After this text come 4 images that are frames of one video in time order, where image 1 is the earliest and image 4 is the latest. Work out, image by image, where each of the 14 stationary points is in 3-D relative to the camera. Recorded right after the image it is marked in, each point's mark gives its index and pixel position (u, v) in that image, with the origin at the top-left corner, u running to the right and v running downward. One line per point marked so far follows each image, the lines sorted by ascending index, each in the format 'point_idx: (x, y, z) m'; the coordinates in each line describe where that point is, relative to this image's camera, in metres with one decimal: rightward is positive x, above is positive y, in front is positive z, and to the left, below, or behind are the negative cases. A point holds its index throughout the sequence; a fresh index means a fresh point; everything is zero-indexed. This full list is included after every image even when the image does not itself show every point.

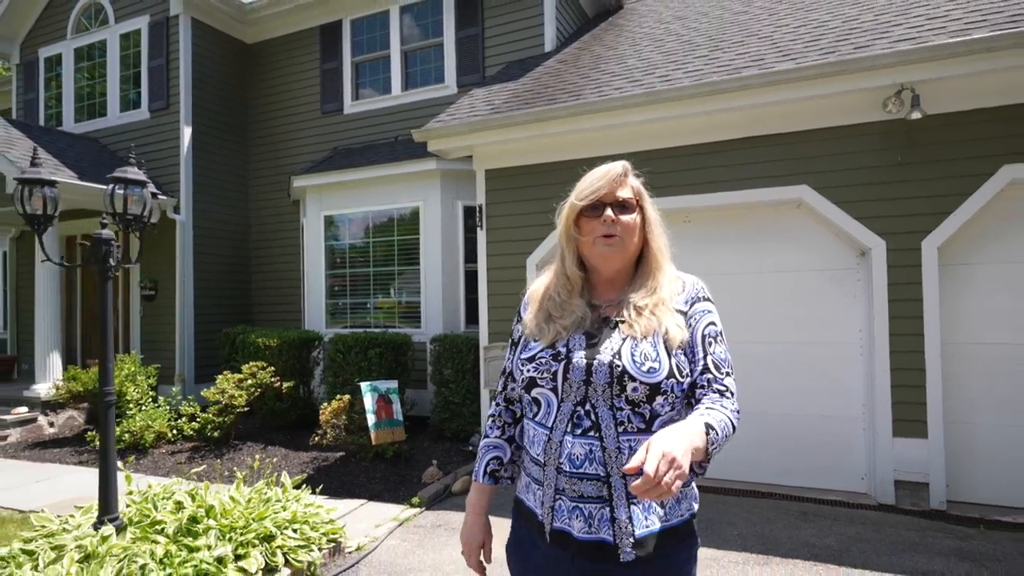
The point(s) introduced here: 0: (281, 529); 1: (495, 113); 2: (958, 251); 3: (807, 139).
0: (-1.2, -1.3, +3.1) m
1: (-0.1, +1.5, +5.1) m
2: (+3.1, +0.3, +4.0) m
3: (+2.2, +1.1, +4.3) m
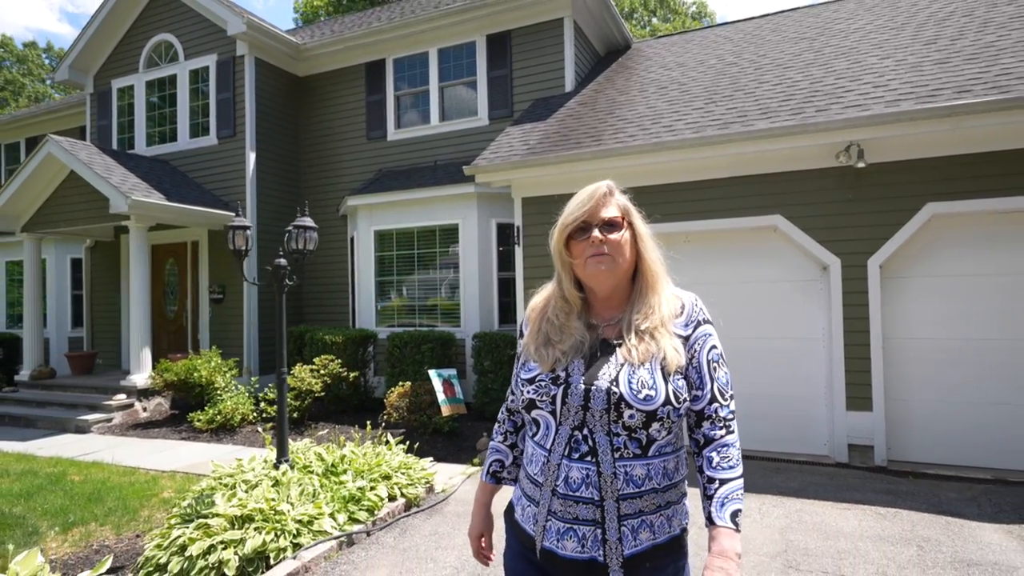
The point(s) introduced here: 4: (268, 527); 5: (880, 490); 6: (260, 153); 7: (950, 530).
0: (-0.9, -1.4, +4.3) m
1: (+0.2, +1.5, +6.3) m
2: (+3.5, +0.2, +5.2) m
3: (+2.6, +1.0, +5.5) m
4: (-1.4, -1.4, +3.3) m
5: (+2.8, -1.6, +4.5) m
6: (-4.0, +2.1, +9.1) m
7: (+2.8, -1.5, +3.6) m
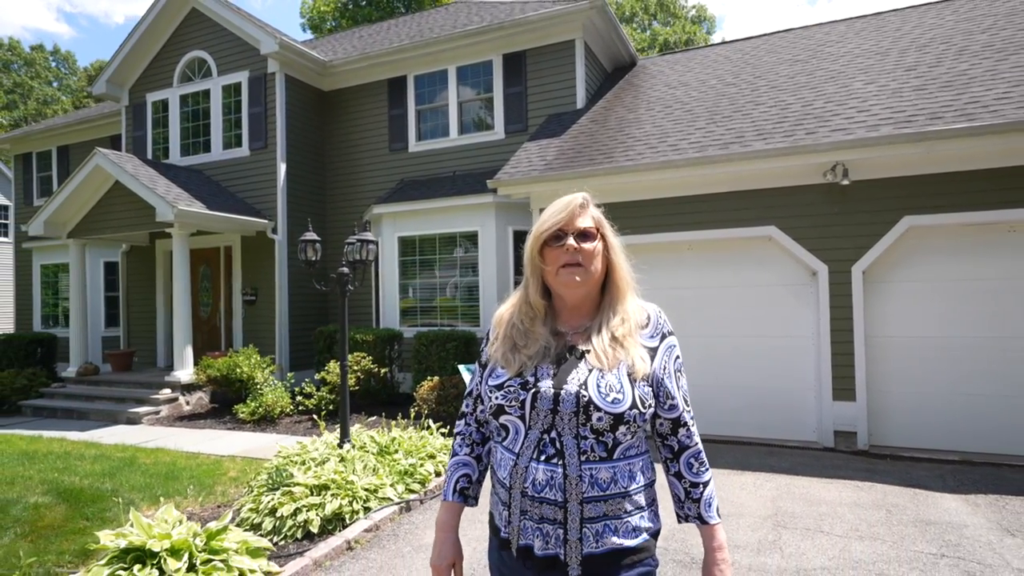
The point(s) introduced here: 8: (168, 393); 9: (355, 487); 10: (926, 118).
0: (-0.6, -1.4, +4.9) m
1: (+0.4, +1.4, +6.9) m
2: (+3.7, +0.2, +5.9) m
3: (+2.8, +1.0, +6.1) m
4: (-1.2, -1.4, +4.0) m
5: (+3.1, -1.6, +5.1) m
6: (-3.8, +2.1, +9.8) m
7: (+3.0, -1.6, +4.3) m
8: (-5.0, -1.5, +8.4) m
9: (-1.1, -1.4, +4.1) m
10: (+3.9, +1.6, +5.5) m
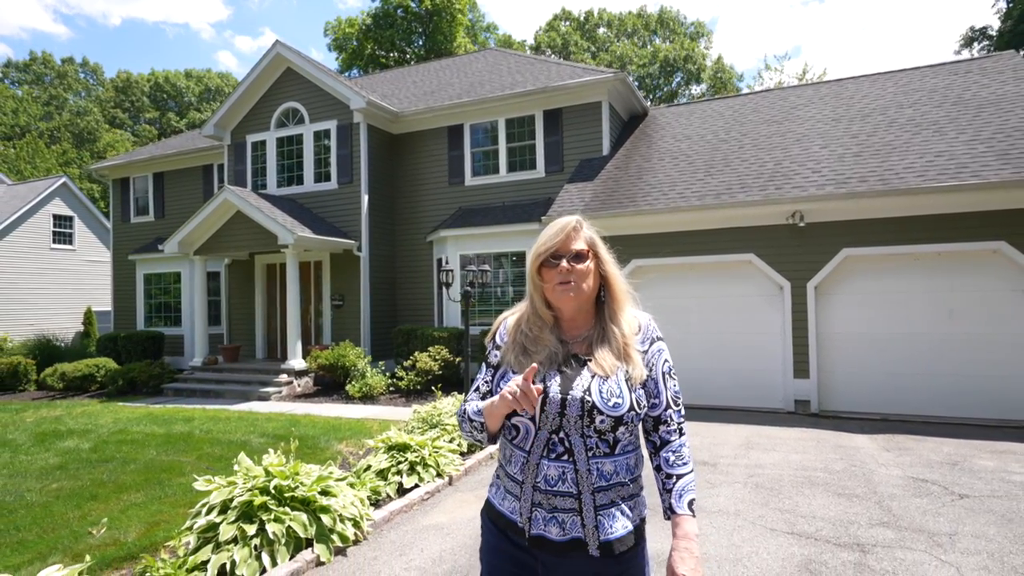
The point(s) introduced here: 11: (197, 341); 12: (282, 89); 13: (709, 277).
0: (+0.1, -1.6, +7.3) m
1: (+1.2, +1.3, +9.3) m
2: (+4.5, 0.0, +8.3) m
3: (+3.6, +0.9, +8.5) m
4: (-0.4, -1.6, +6.4) m
5: (+3.9, -1.7, +7.5) m
6: (-3.0, +2.0, +12.1) m
7: (+3.8, -1.7, +6.7) m
8: (-4.2, -1.7, +10.7) m
9: (-0.3, -1.6, +6.5) m
10: (+4.7, +1.5, +7.9) m
11: (-6.6, -1.1, +12.0) m
12: (-5.1, +4.4, +12.8) m
13: (+3.1, +0.2, +8.9) m
